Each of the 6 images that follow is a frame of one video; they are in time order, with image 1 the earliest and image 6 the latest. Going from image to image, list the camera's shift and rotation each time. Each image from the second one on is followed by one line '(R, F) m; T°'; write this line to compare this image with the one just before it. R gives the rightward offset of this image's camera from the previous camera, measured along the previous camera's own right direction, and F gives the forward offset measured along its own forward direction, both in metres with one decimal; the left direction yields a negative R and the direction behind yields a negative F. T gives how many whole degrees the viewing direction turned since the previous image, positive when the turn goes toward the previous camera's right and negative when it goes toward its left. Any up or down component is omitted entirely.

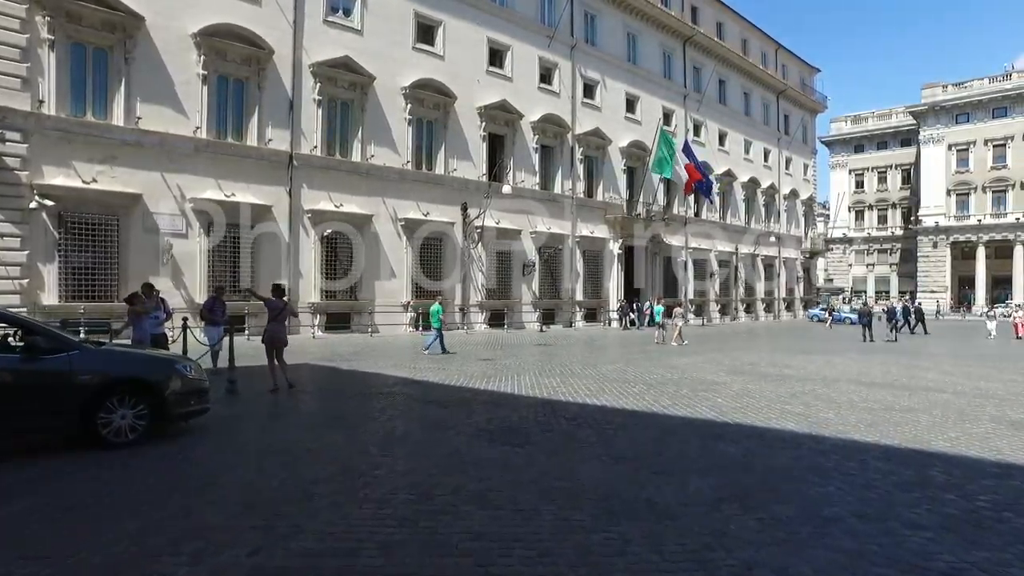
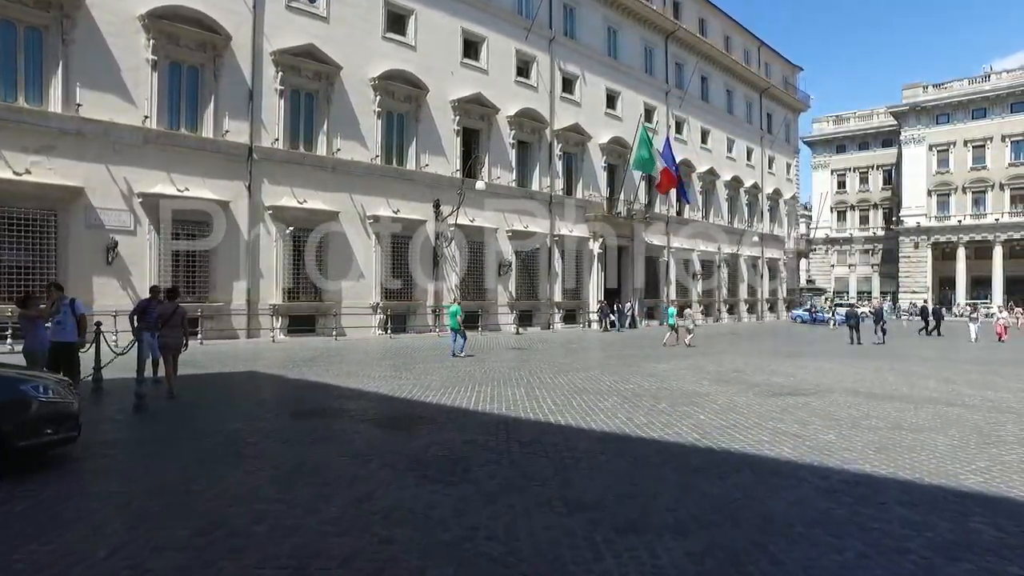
(+0.3, +1.1) m; +1°
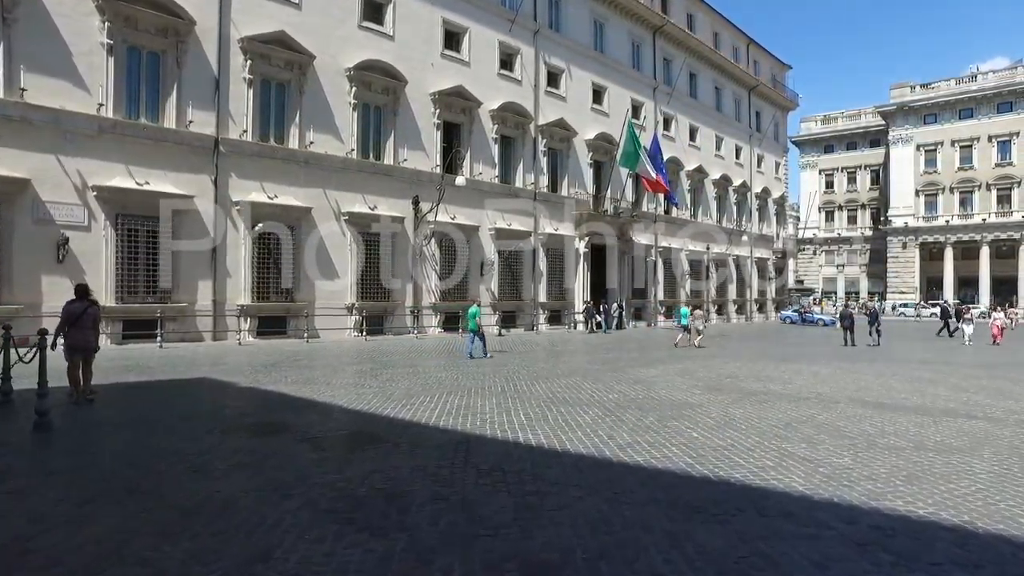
(+0.2, +1.0) m; +1°
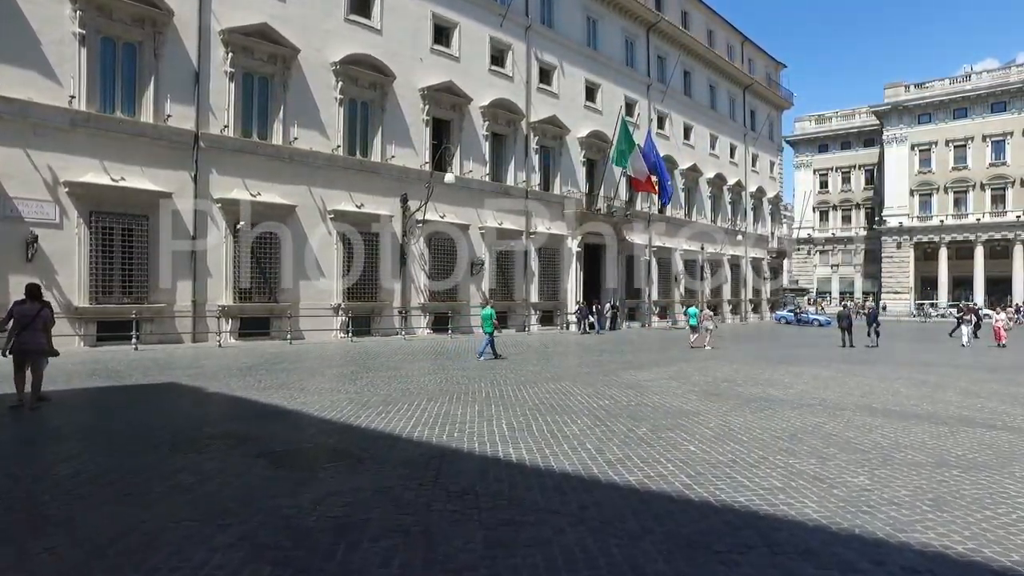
(+0.1, +0.6) m; 0°
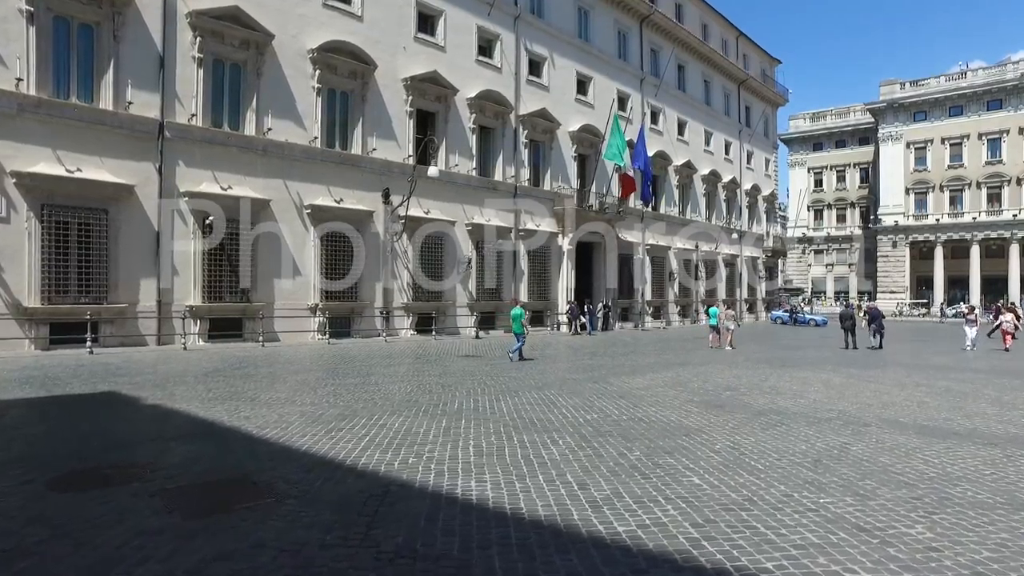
(+0.2, +1.1) m; +1°
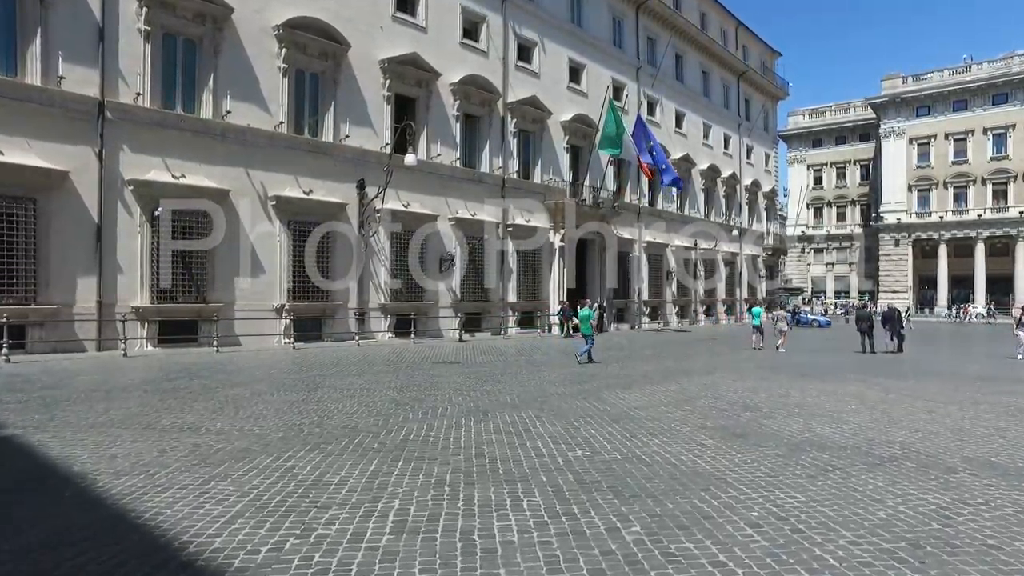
(+0.3, +1.9) m; 0°
